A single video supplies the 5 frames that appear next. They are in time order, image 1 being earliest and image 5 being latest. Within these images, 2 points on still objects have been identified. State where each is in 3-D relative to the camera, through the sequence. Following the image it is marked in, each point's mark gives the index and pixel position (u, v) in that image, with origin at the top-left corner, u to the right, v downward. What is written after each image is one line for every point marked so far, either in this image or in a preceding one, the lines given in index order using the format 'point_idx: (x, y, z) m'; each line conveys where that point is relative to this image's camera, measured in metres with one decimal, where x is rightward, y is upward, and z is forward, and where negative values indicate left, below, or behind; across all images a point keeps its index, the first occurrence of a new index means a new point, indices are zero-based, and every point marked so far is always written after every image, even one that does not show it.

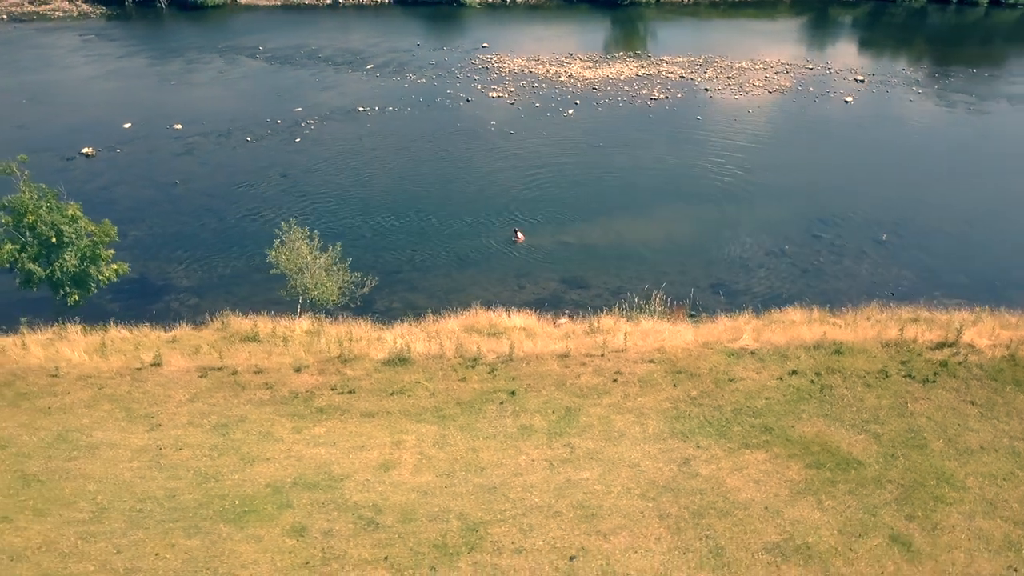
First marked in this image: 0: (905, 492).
0: (+8.5, -4.4, +18.0) m
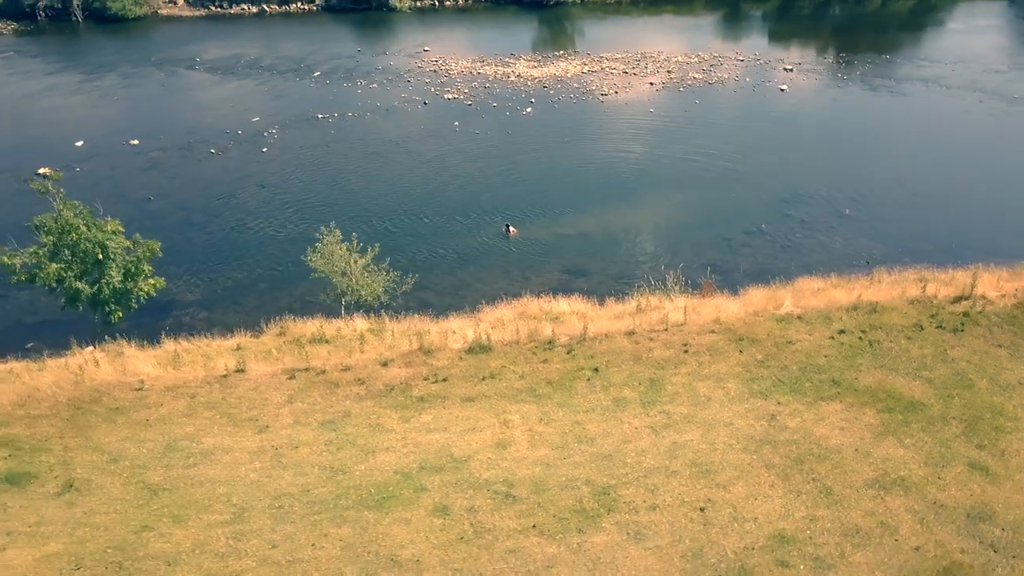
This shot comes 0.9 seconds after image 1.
0: (+11.2, -3.4, +20.3) m
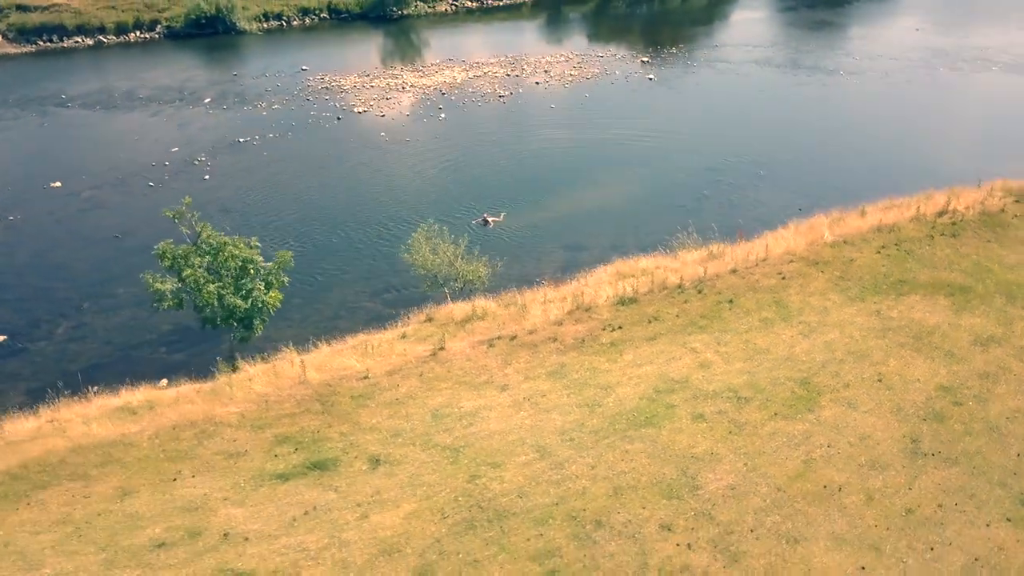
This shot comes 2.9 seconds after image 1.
0: (+16.3, -0.3, +27.2) m
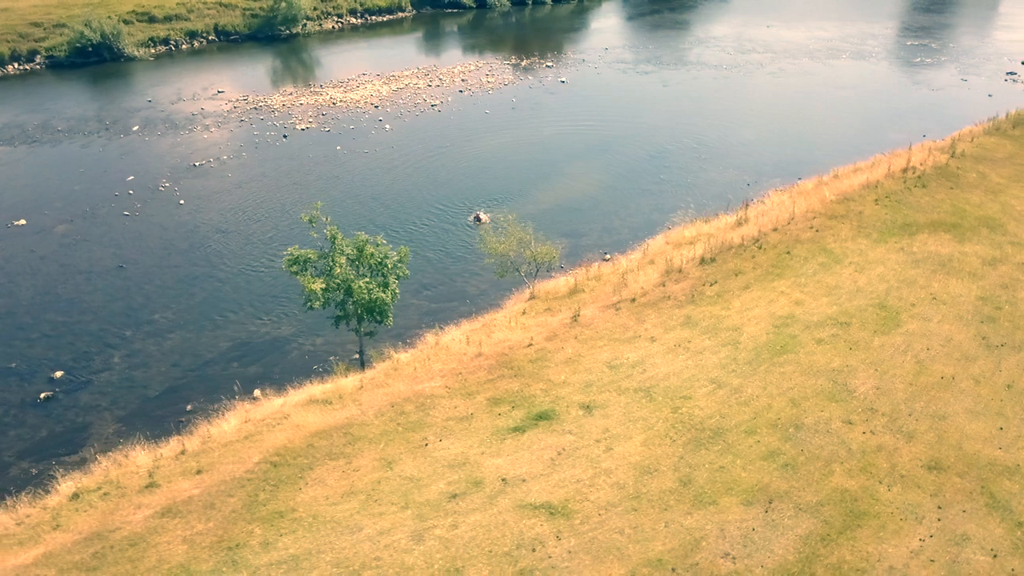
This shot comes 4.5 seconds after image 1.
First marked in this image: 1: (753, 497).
0: (+19.4, +2.5, +33.8) m
1: (+5.9, -5.0, +20.0) m
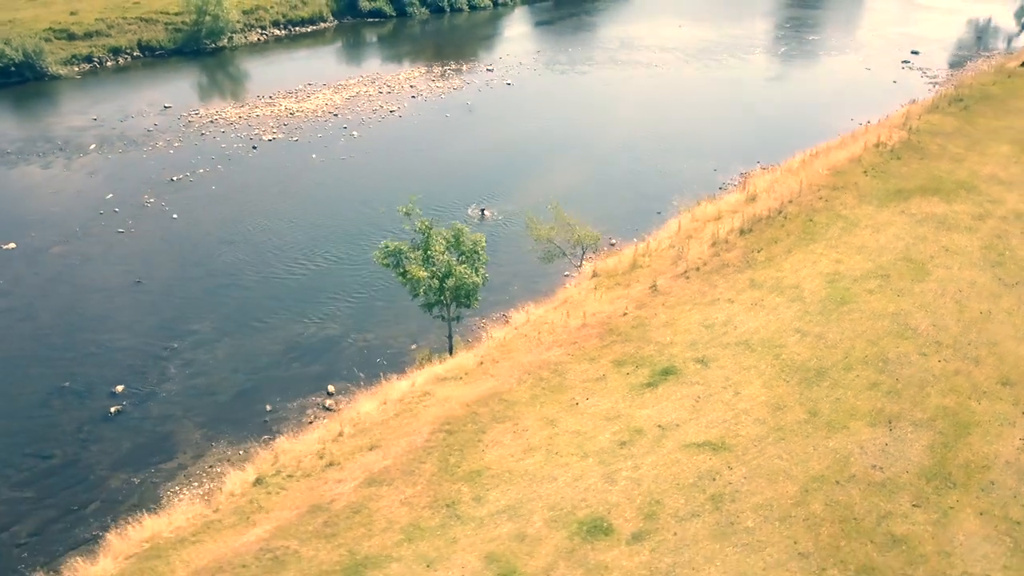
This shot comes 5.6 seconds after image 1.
0: (+21.2, +4.6, +38.6) m
1: (+10.1, -3.7, +23.1) m
